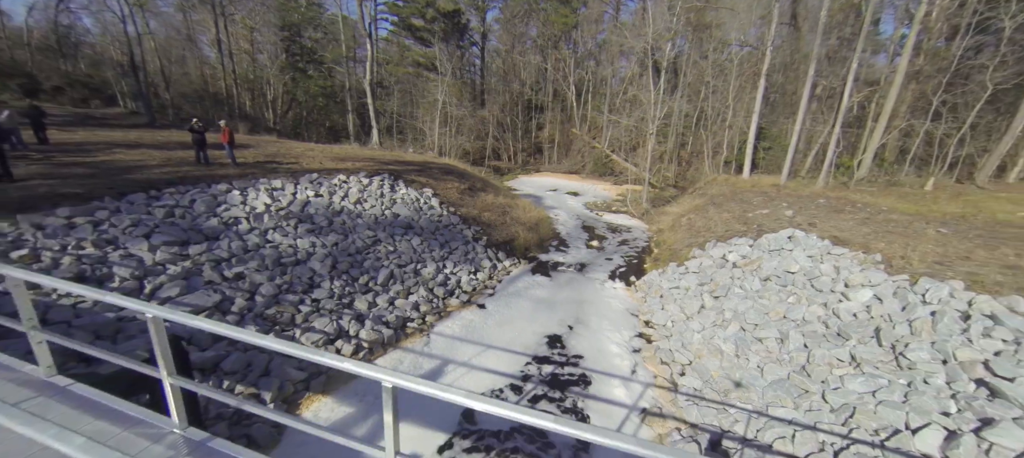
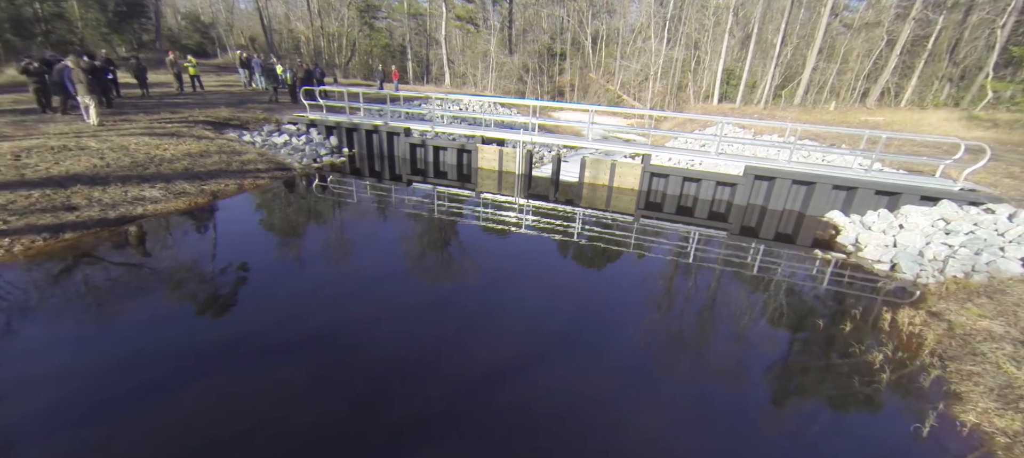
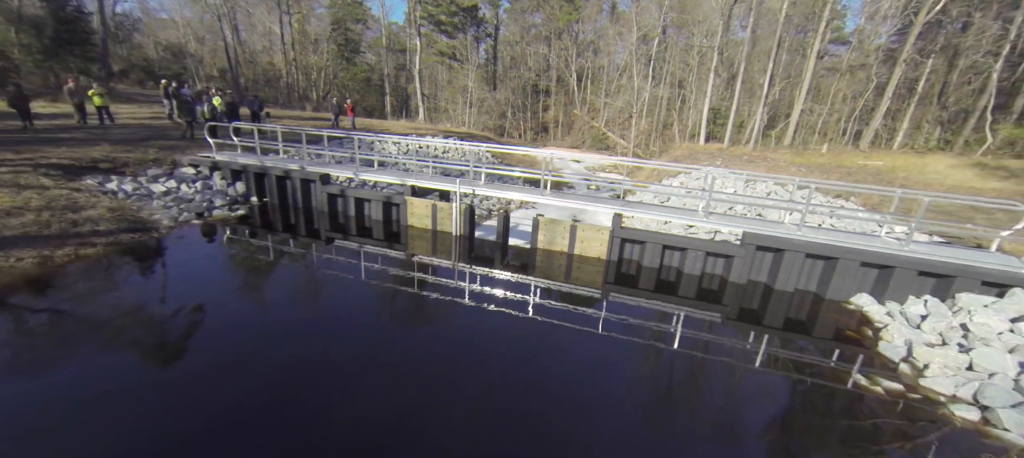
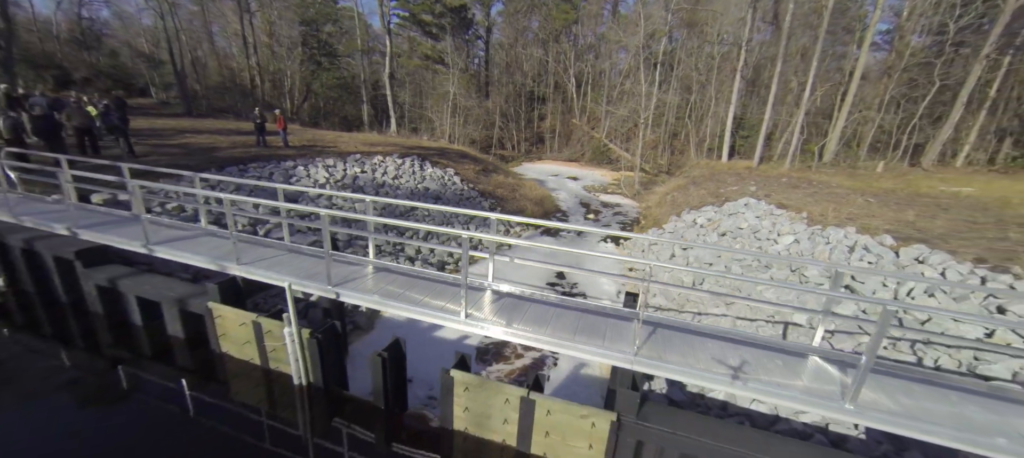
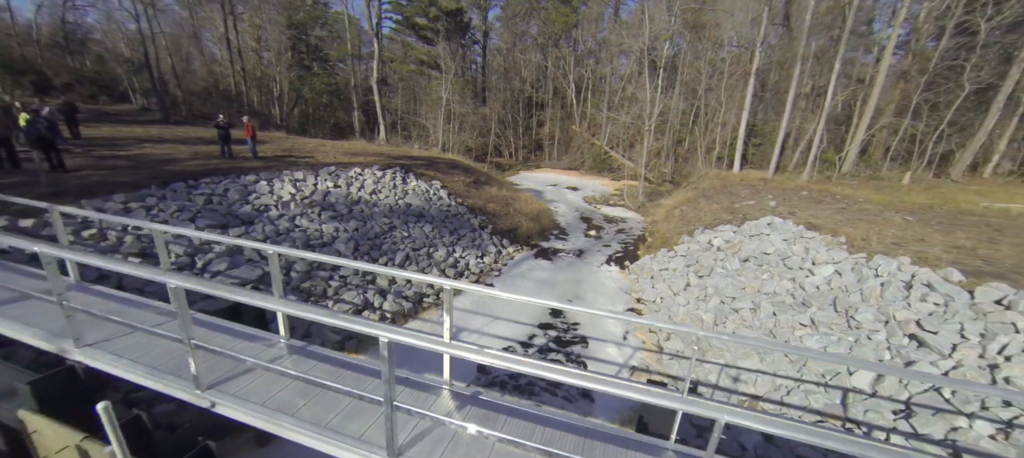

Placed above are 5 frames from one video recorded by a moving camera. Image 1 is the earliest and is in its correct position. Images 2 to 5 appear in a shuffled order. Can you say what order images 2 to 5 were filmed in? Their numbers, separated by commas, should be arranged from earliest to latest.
5, 4, 3, 2
